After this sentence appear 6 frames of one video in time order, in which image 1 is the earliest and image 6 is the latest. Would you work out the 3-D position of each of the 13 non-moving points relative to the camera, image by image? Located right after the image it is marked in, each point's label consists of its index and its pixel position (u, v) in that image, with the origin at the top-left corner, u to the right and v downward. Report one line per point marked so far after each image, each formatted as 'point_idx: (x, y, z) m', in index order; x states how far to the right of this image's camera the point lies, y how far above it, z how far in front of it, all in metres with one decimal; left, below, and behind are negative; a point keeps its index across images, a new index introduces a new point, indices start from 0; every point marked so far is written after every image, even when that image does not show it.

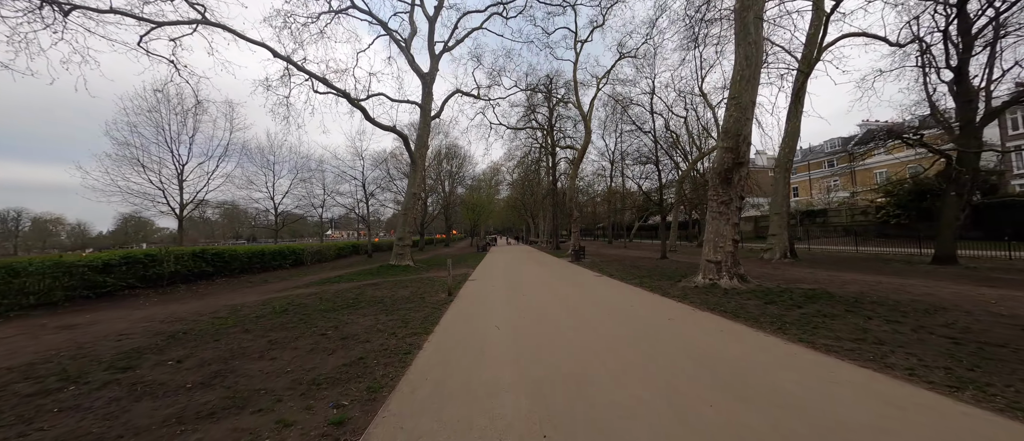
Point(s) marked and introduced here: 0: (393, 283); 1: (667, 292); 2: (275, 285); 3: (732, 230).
0: (-4.8, -2.5, +11.9) m
1: (+4.9, -2.2, +9.6) m
2: (-9.7, -2.7, +12.2) m
3: (+7.1, -0.3, +9.7) m
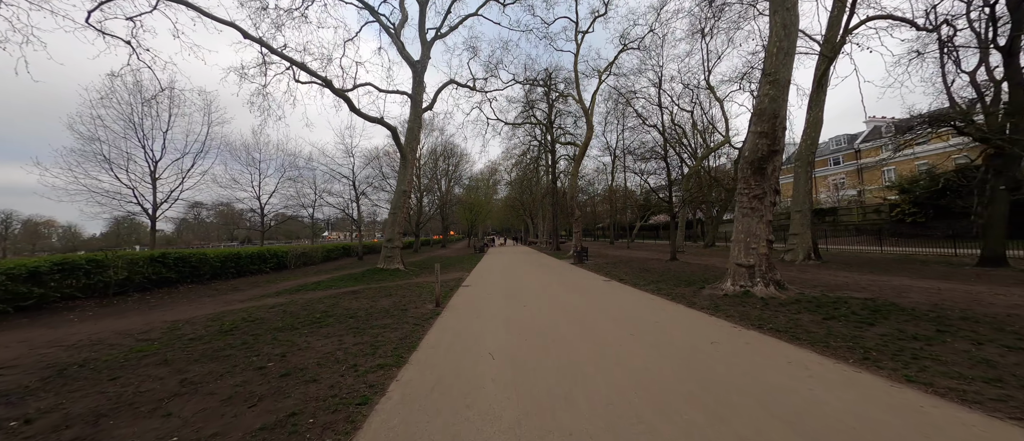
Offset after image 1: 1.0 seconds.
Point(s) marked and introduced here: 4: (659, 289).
0: (-4.8, -2.5, +10.4) m
1: (+4.9, -2.2, +8.2) m
2: (-9.7, -2.7, +10.8) m
3: (+7.0, -0.2, +8.3) m
4: (+4.8, -2.2, +9.8) m
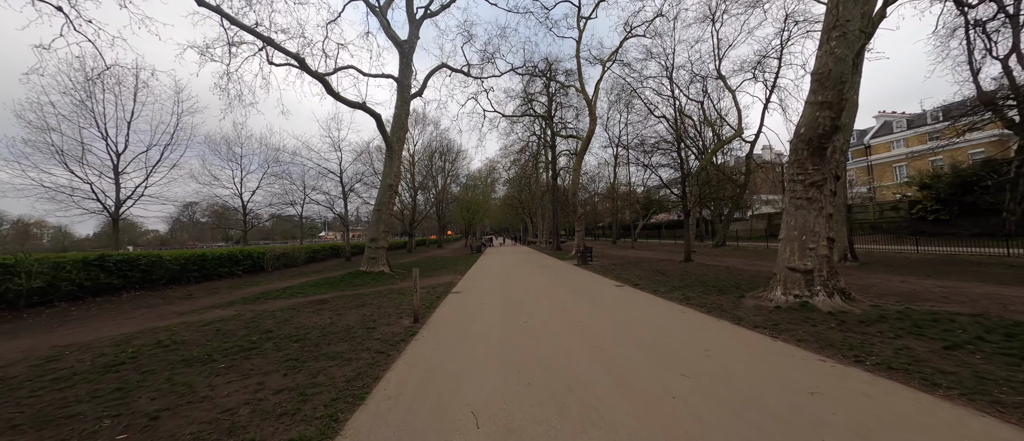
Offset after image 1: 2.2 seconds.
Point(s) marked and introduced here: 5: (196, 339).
0: (-4.9, -2.3, +8.7) m
1: (+4.8, -2.0, +6.5) m
2: (-9.8, -2.5, +9.1) m
3: (+6.9, -0.1, +6.7) m
4: (+4.8, -2.1, +8.1) m
5: (-6.0, -2.2, +5.7) m
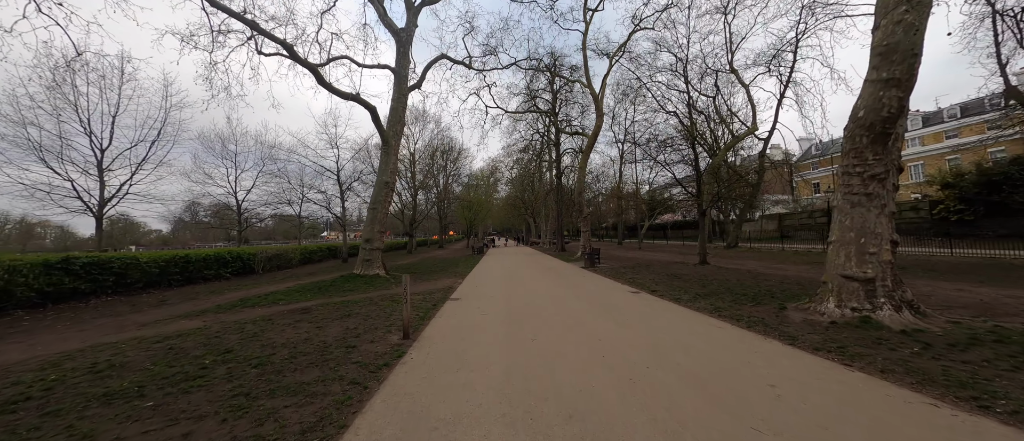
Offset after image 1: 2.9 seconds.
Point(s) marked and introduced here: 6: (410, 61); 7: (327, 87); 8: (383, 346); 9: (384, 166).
0: (-4.8, -2.3, +7.8) m
1: (+4.9, -2.0, +5.5) m
2: (-9.7, -2.5, +8.2) m
3: (+7.1, -0.1, +5.6) m
4: (+4.9, -2.1, +7.1) m
5: (-5.9, -2.2, +4.8) m
6: (-5.2, +8.1, +15.4) m
7: (-8.9, +6.4, +14.5) m
8: (-2.3, -2.2, +5.3) m
9: (-6.2, +2.6, +14.5) m
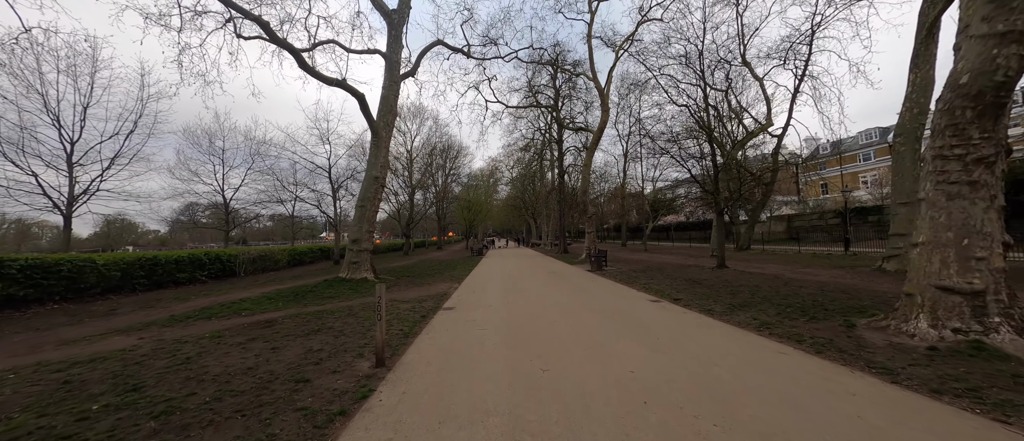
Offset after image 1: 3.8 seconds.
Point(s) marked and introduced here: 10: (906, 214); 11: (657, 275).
0: (-4.7, -2.2, +6.5) m
1: (+5.0, -2.0, +4.2) m
2: (-9.6, -2.4, +6.9) m
3: (+7.1, 0.0, +4.4) m
4: (+4.9, -2.0, +5.9) m
5: (-5.8, -2.1, +3.5) m
6: (-5.1, +8.2, +14.1) m
7: (-8.8, +6.4, +13.2) m
8: (-2.2, -2.1, +4.0) m
9: (-6.1, +2.7, +13.3) m
10: (+14.4, +0.2, +11.0) m
11: (+6.5, -2.4, +13.4) m
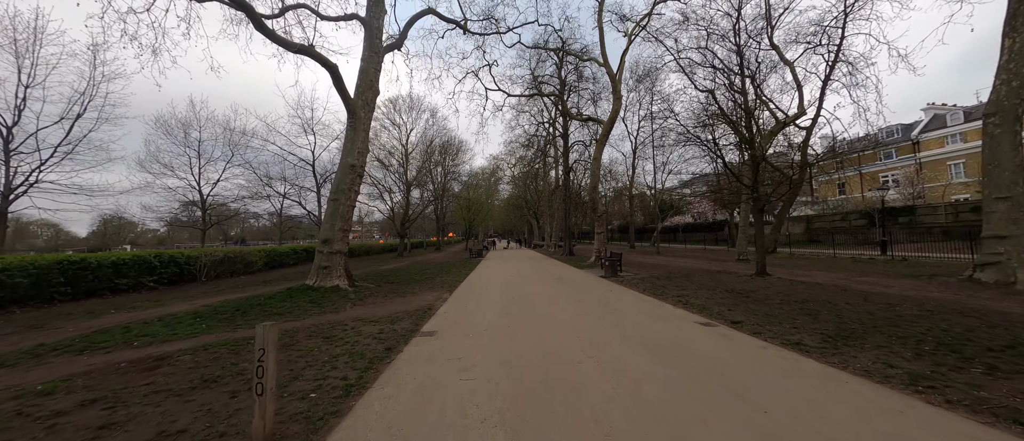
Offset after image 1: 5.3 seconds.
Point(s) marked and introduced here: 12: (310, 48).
0: (-4.7, -2.1, +4.4) m
1: (+5.0, -1.9, +2.1) m
2: (-9.6, -2.3, +4.8) m
3: (+7.1, +0.1, +2.2) m
4: (+5.0, -1.9, +3.7) m
5: (-5.8, -2.0, +1.4) m
6: (-5.0, +8.3, +12.0) m
7: (-8.7, +6.6, +11.2) m
8: (-2.2, -2.0, +1.9) m
9: (-6.0, +2.8, +11.2) m
10: (+14.5, +0.3, +8.8) m
11: (+6.5, -2.4, +11.2) m
12: (-7.0, +6.1, +10.6) m
